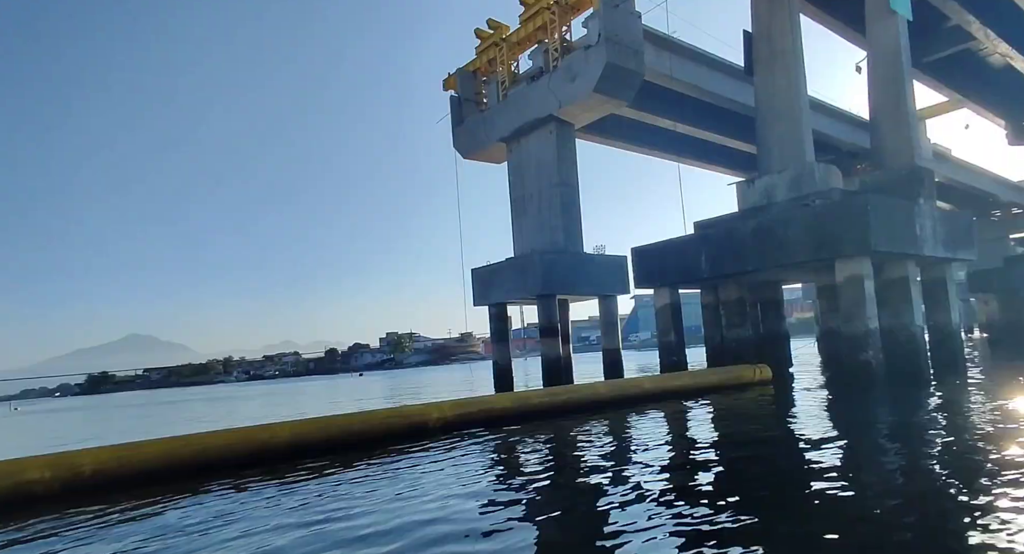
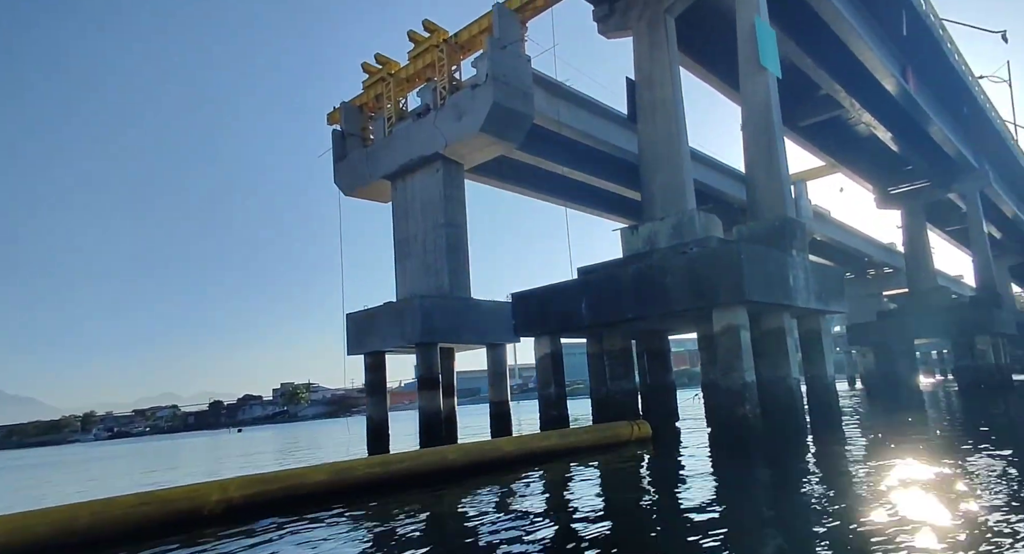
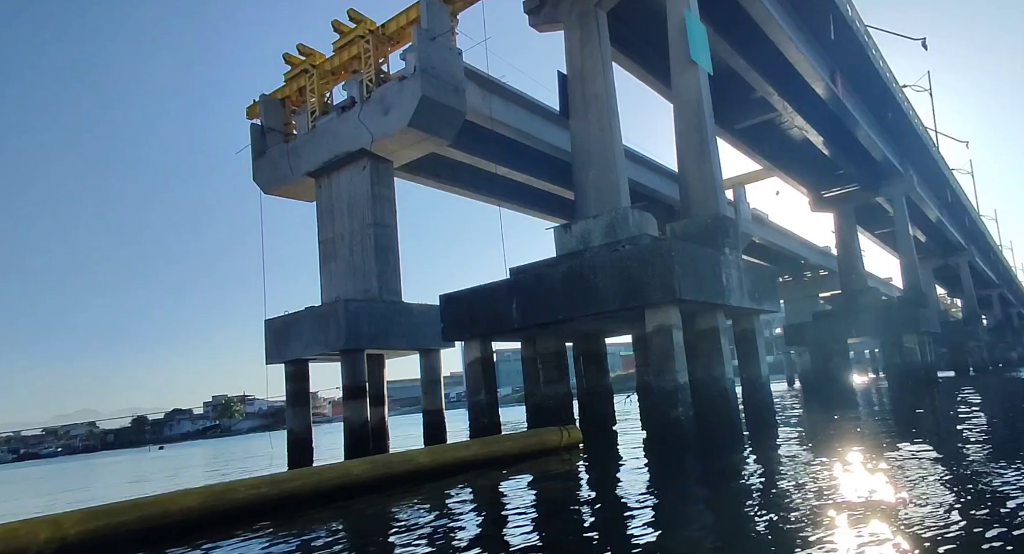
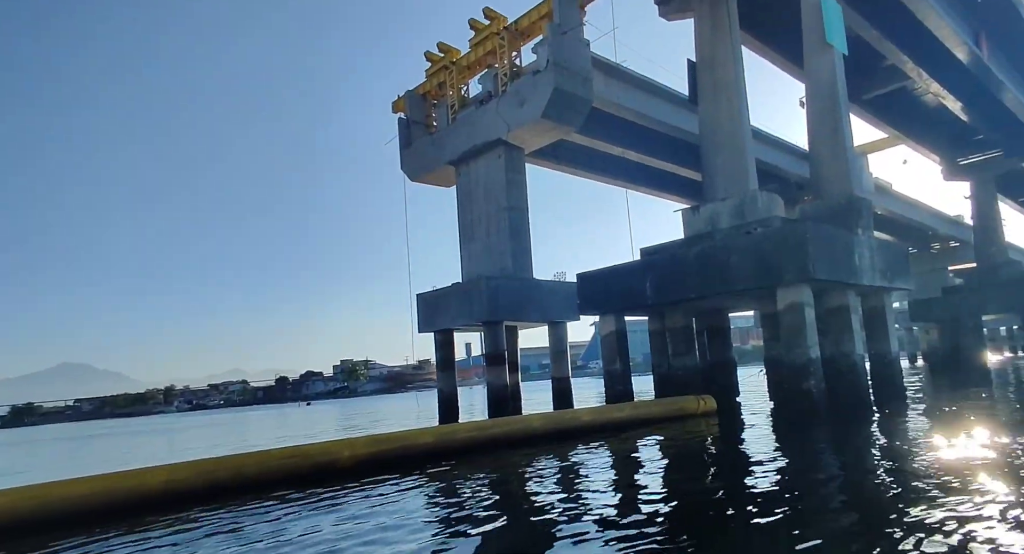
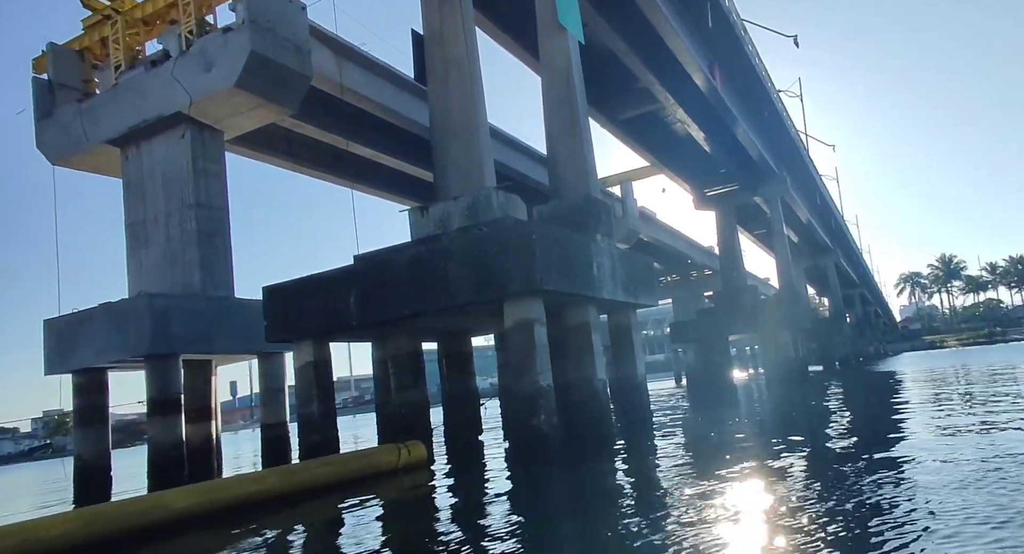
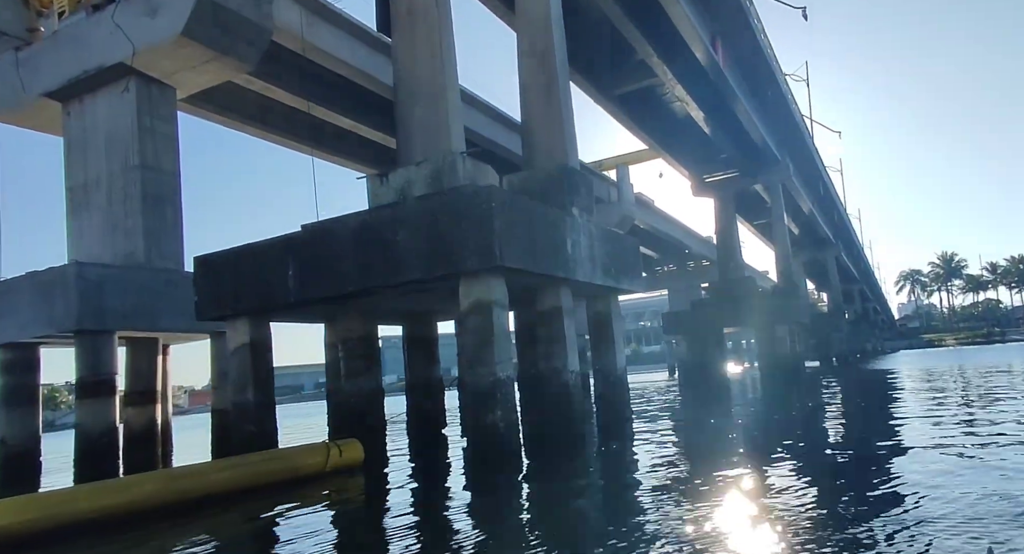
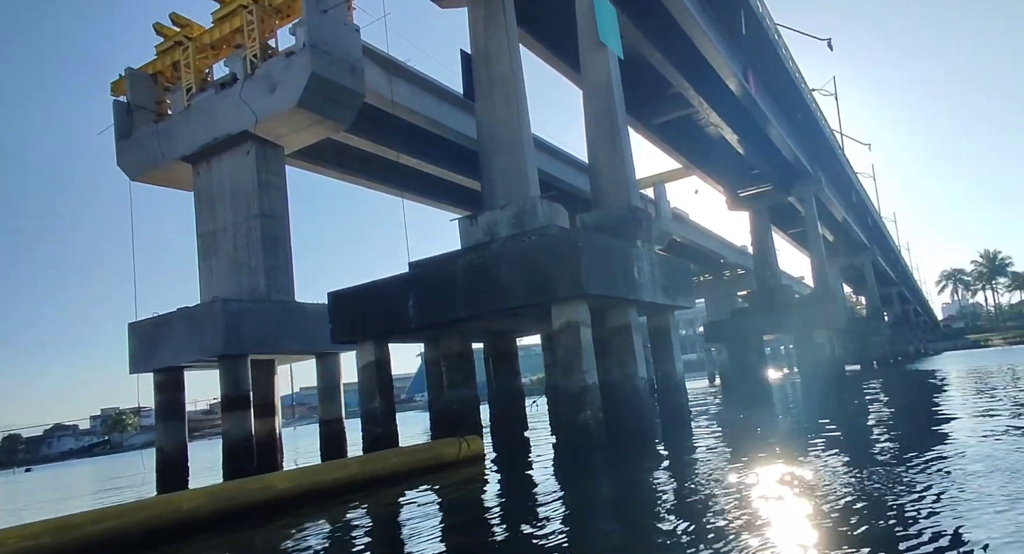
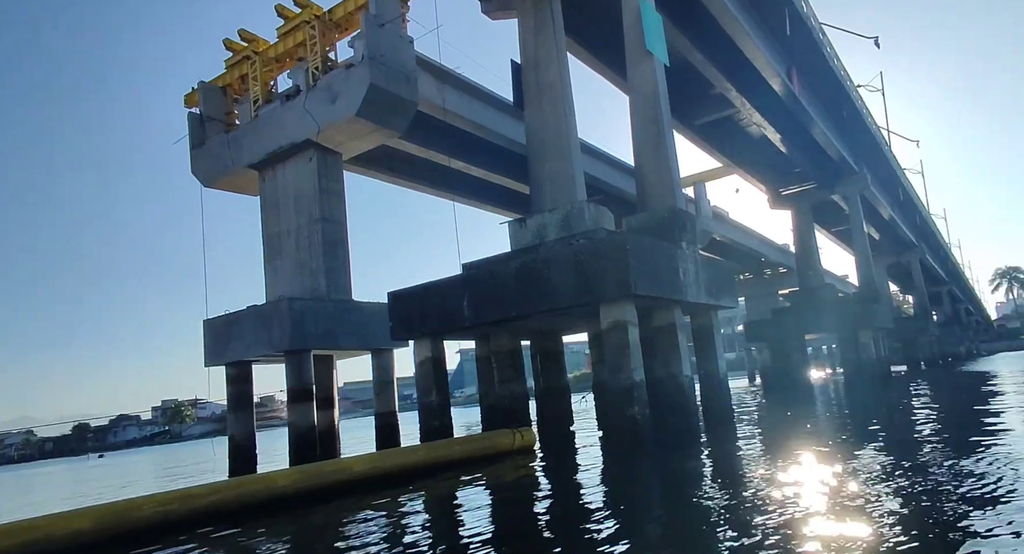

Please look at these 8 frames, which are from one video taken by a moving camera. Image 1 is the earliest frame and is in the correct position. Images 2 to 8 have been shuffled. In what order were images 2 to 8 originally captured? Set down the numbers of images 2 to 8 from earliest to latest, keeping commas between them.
4, 2, 3, 8, 7, 5, 6
